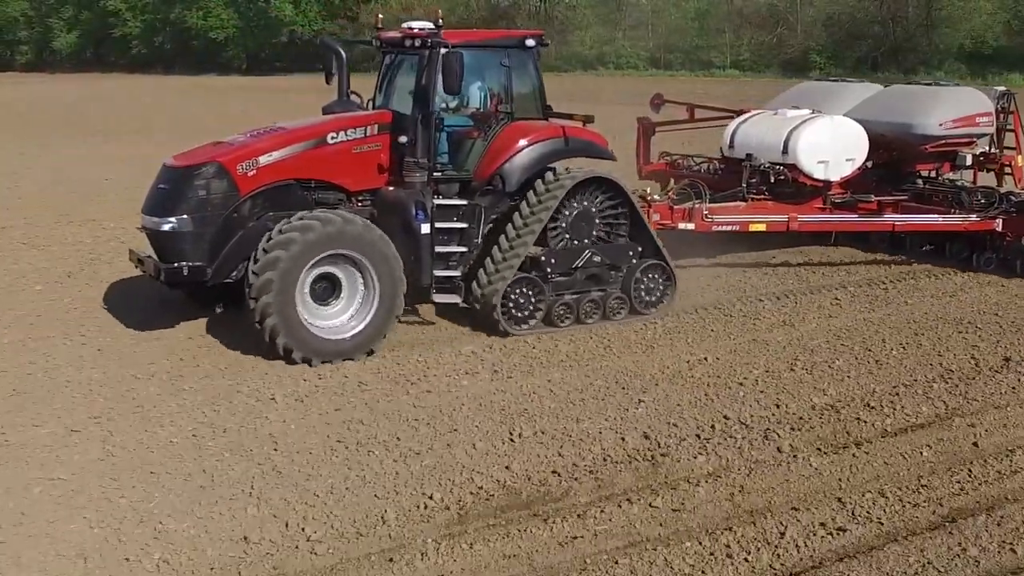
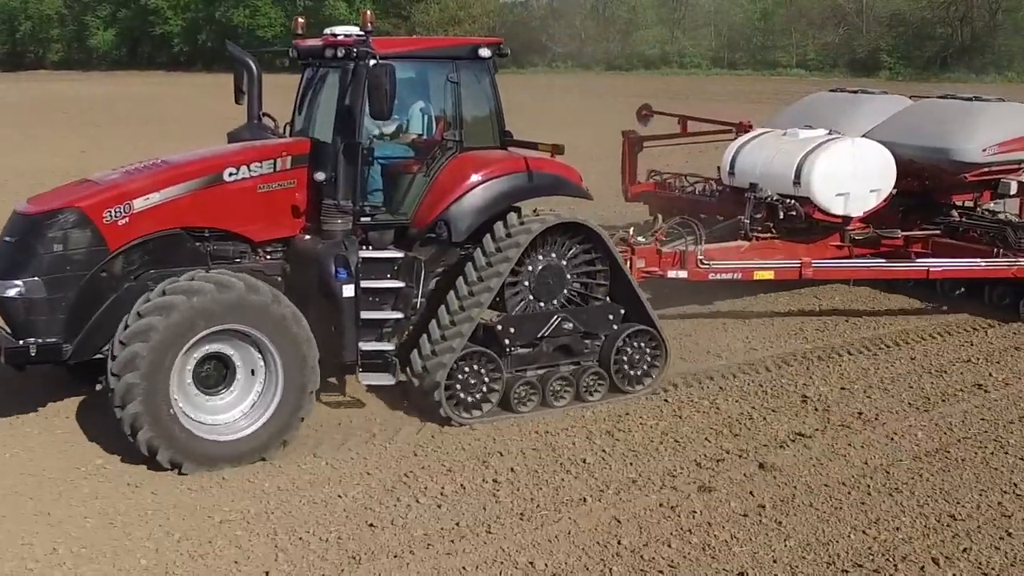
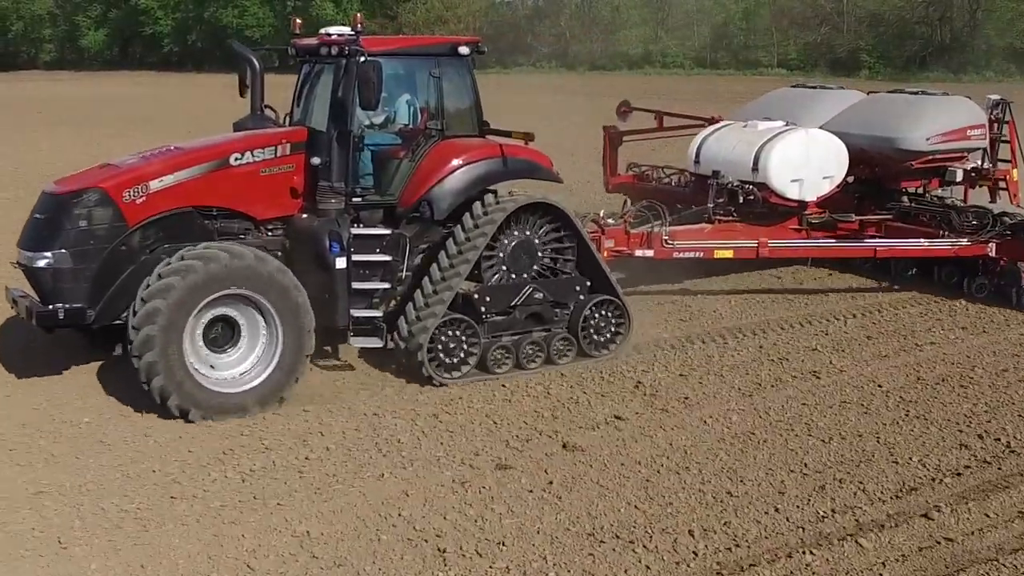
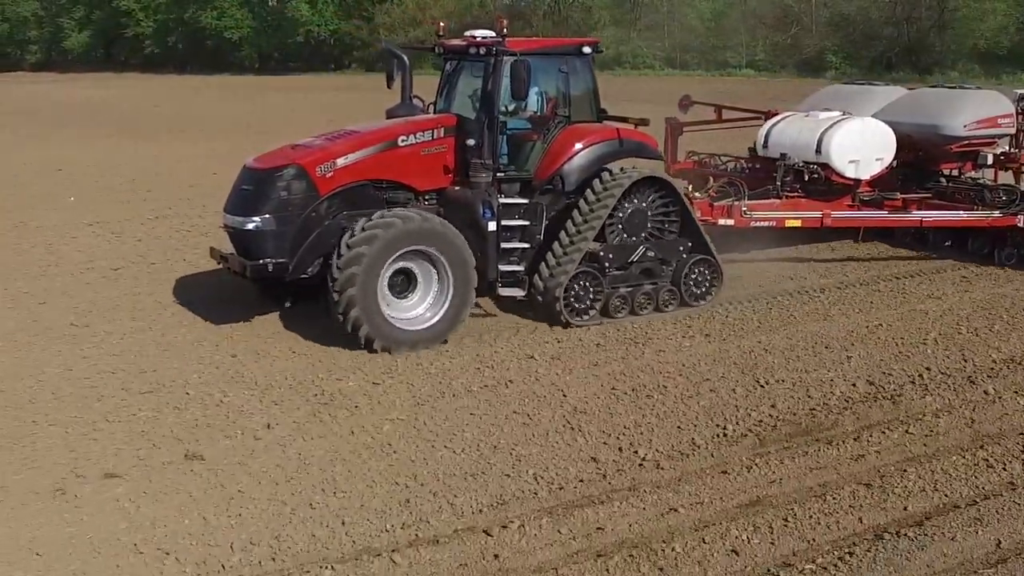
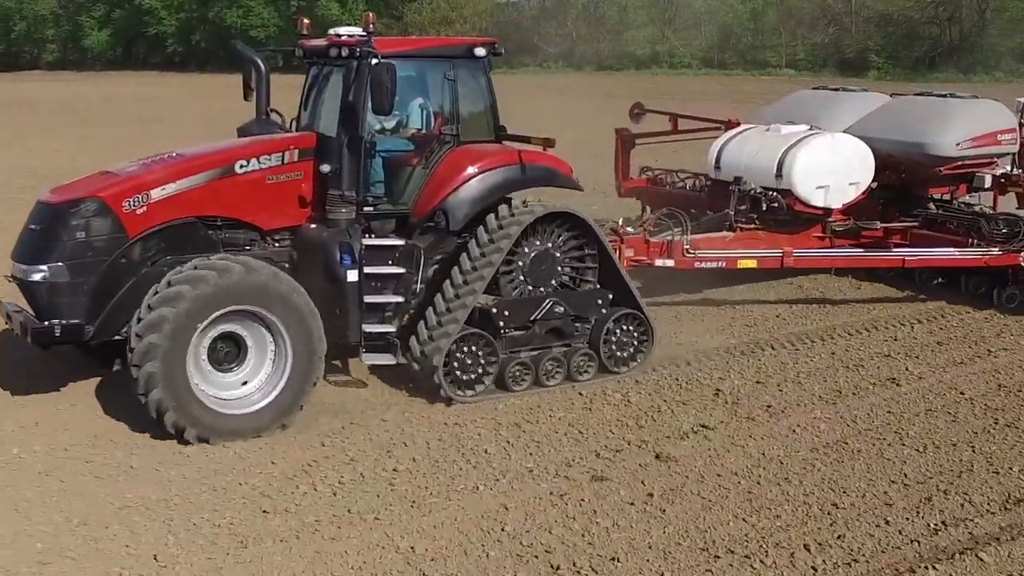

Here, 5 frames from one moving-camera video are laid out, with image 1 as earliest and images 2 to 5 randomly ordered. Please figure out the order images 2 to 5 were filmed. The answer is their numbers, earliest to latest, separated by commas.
4, 3, 5, 2
